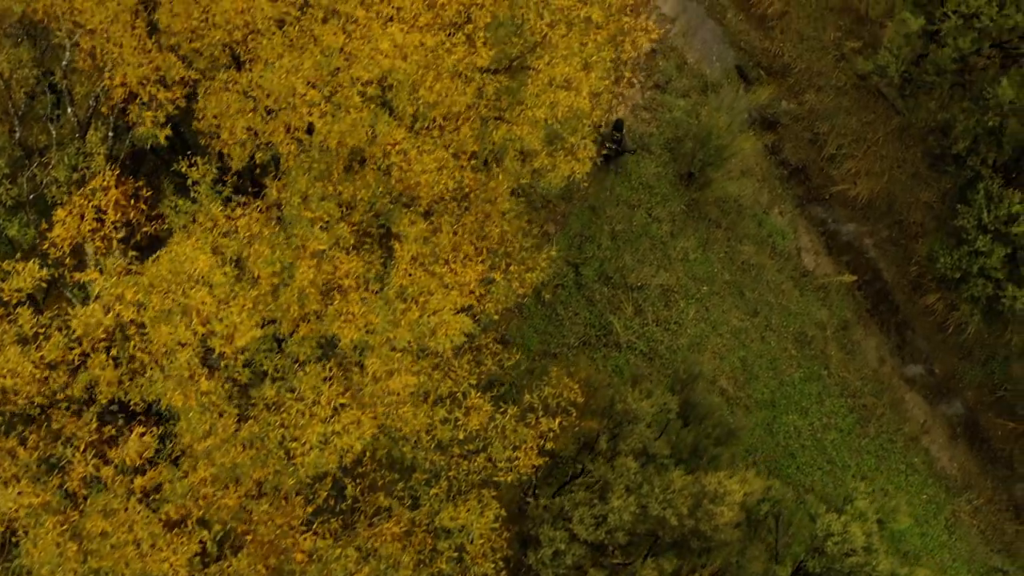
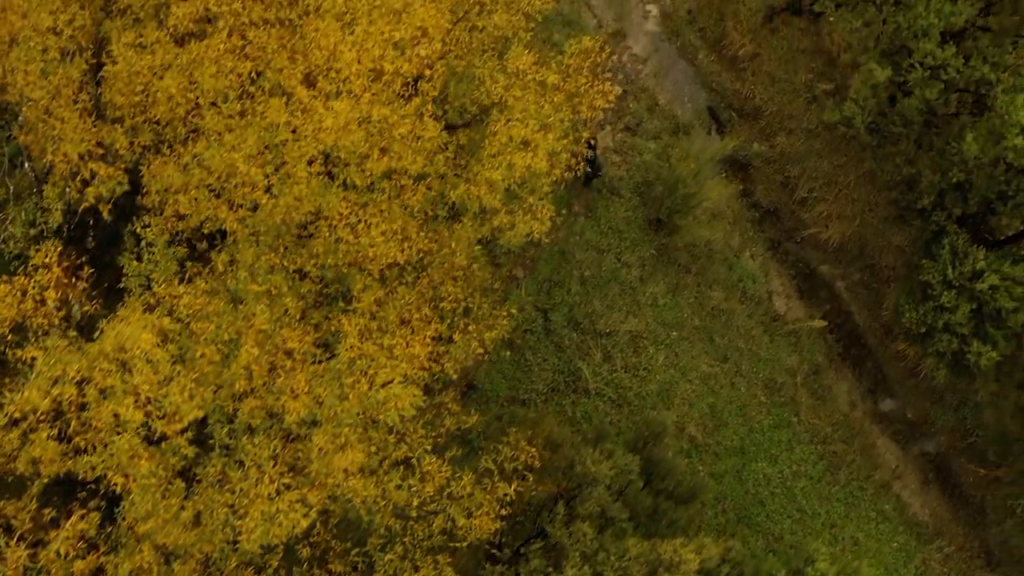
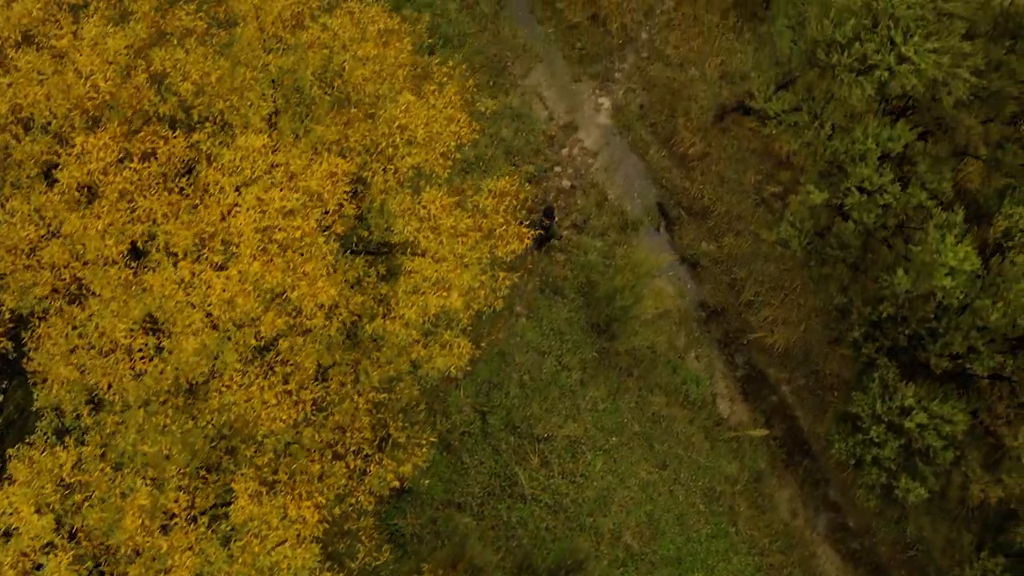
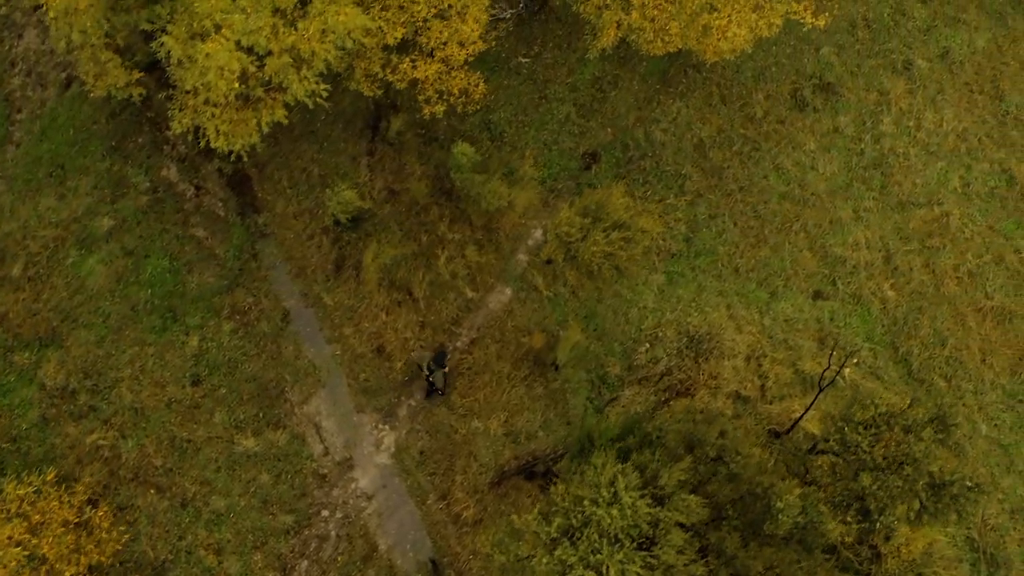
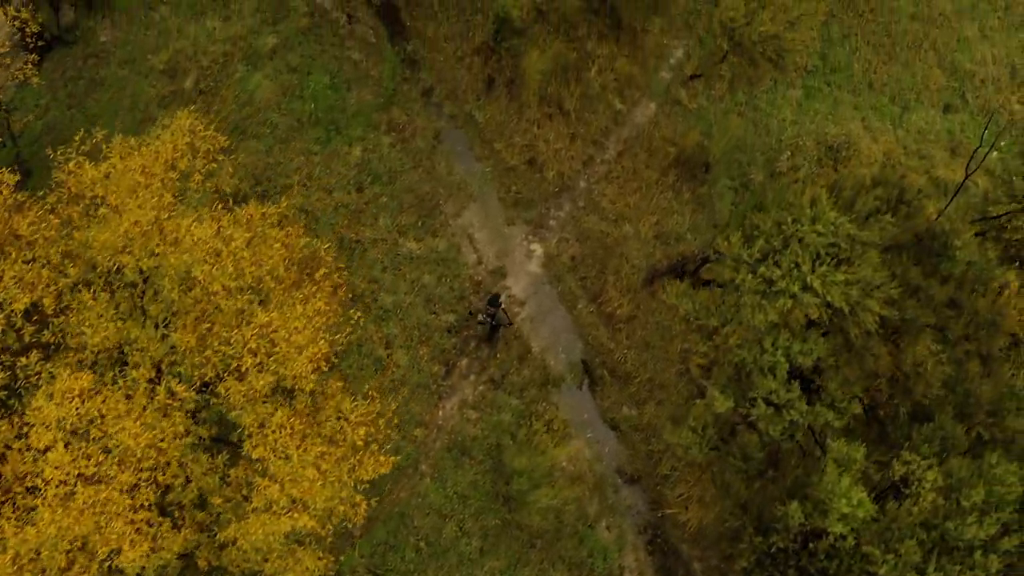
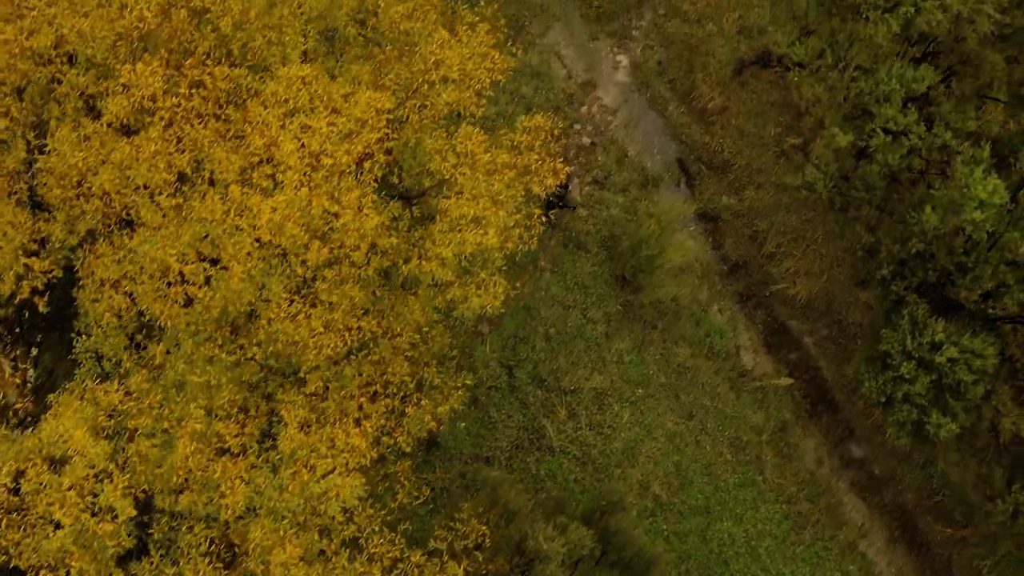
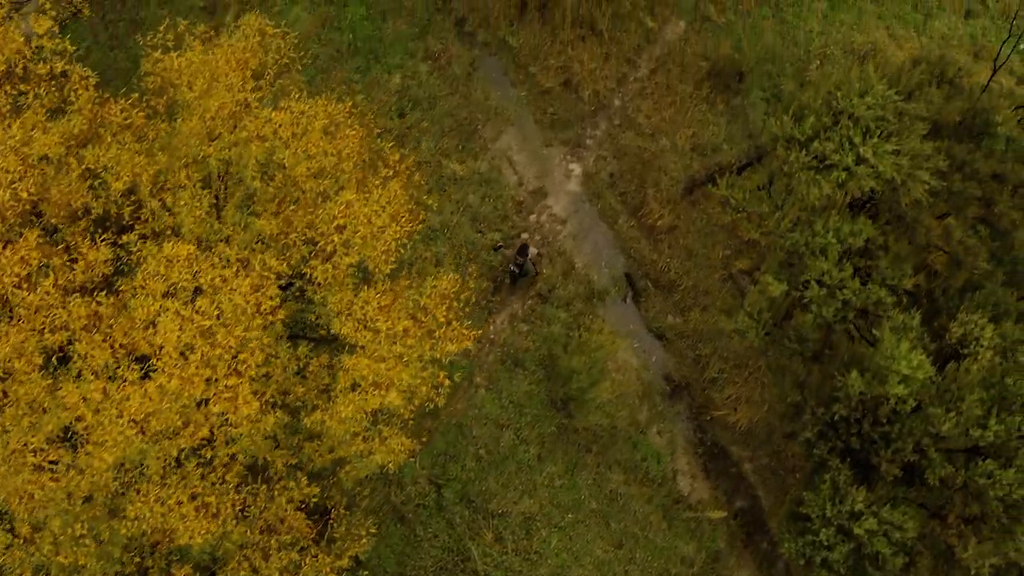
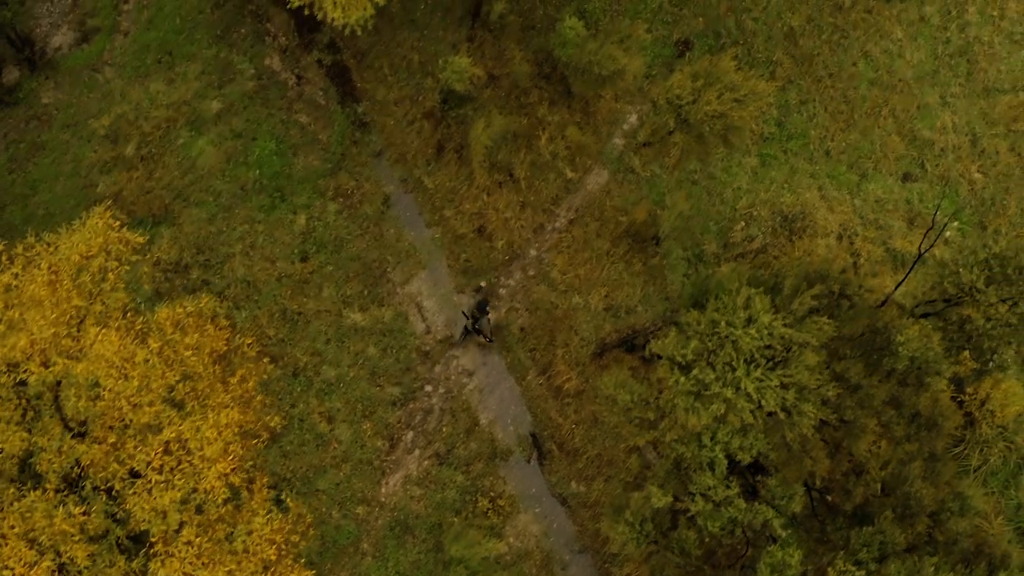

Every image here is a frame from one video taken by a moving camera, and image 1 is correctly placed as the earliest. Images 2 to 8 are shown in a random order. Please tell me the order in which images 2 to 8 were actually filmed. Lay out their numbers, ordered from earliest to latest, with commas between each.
2, 6, 3, 7, 5, 8, 4
